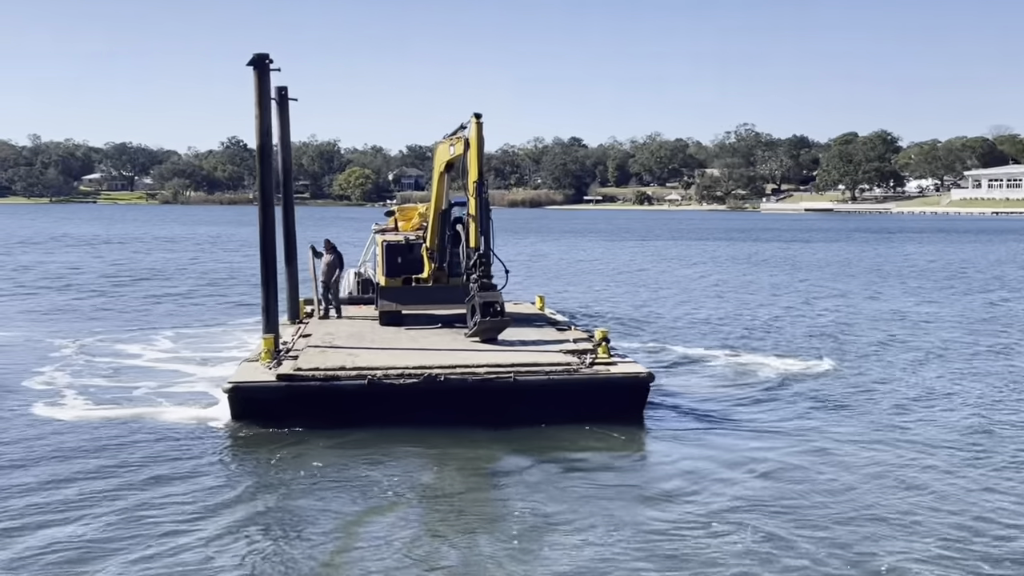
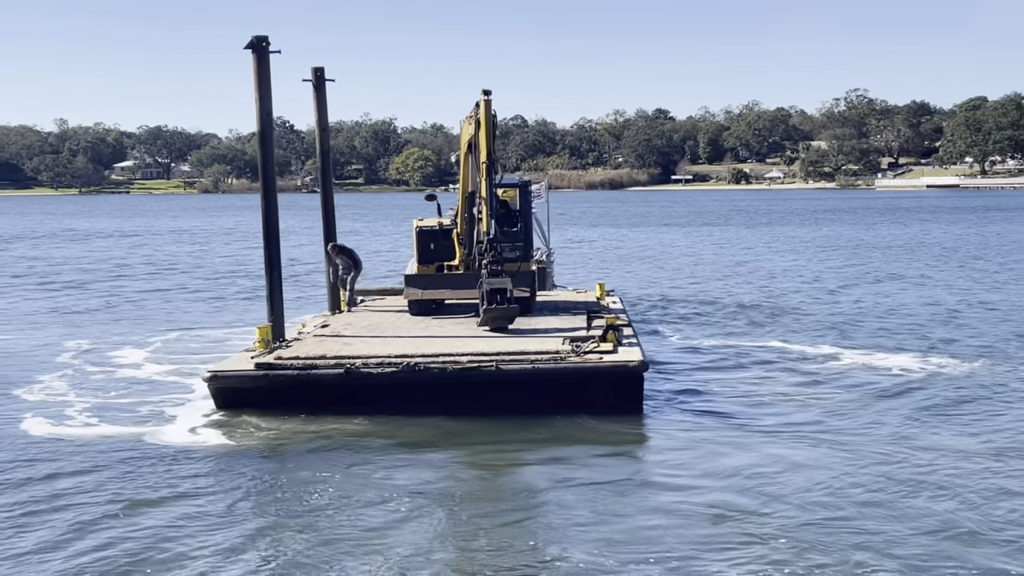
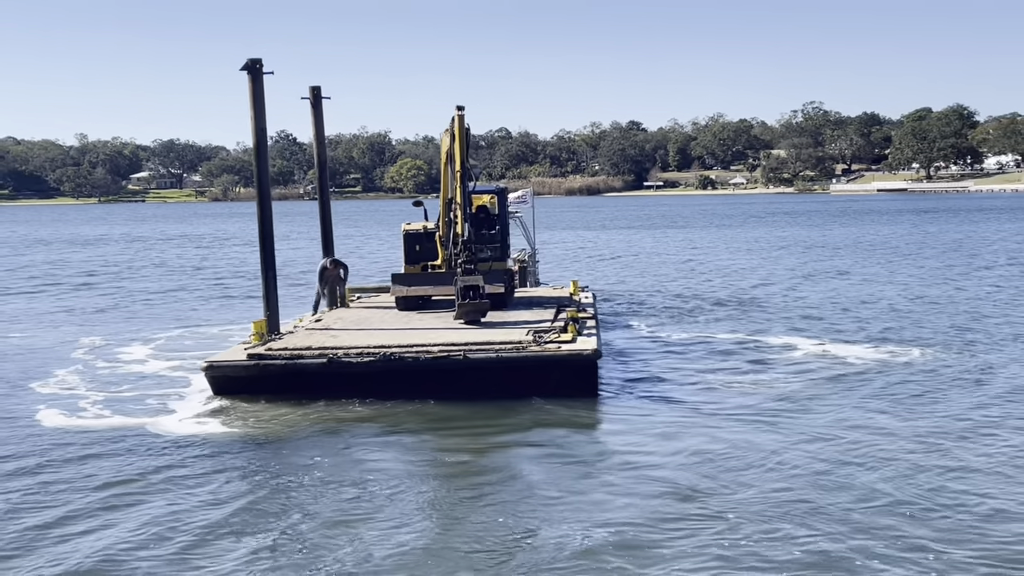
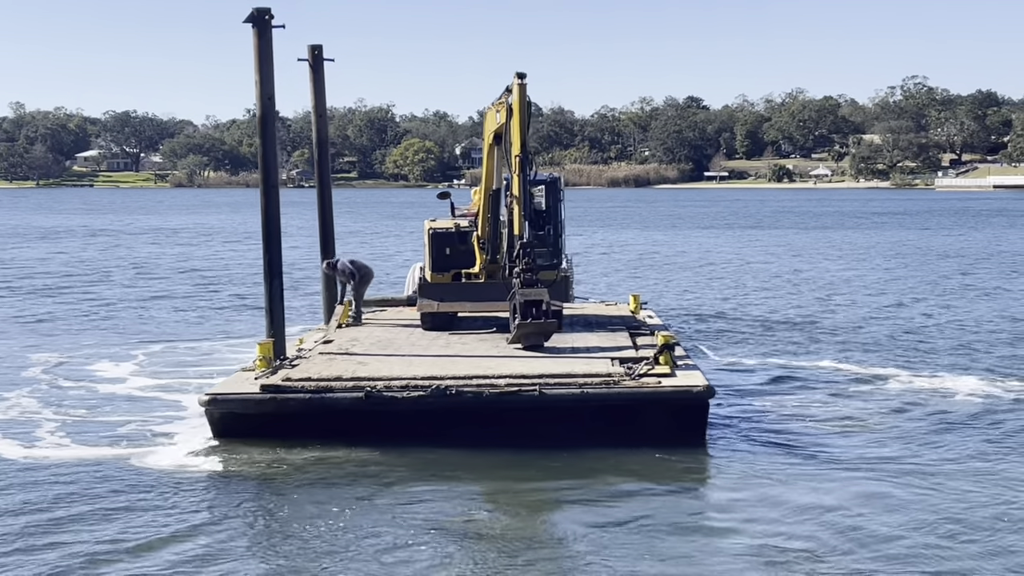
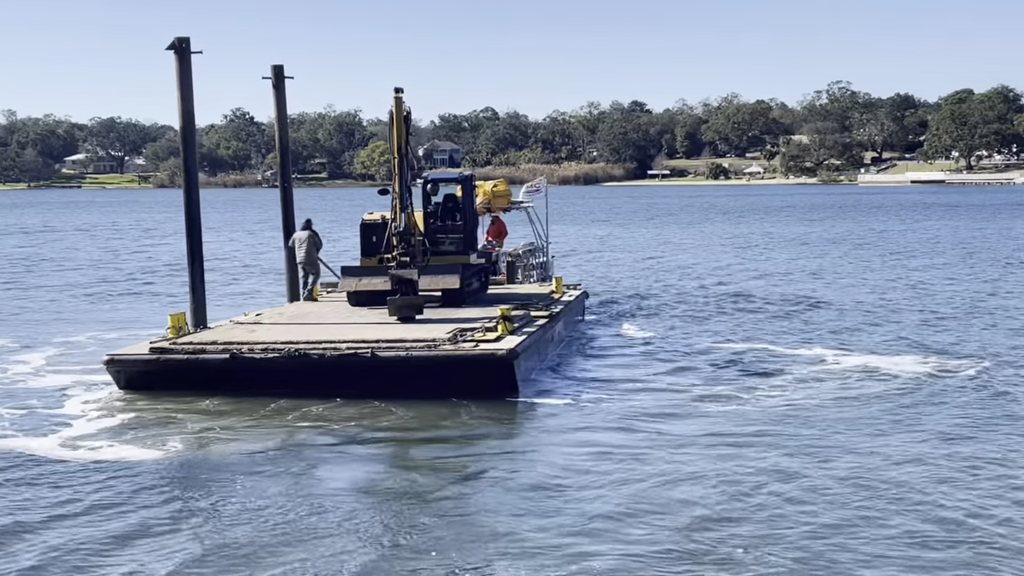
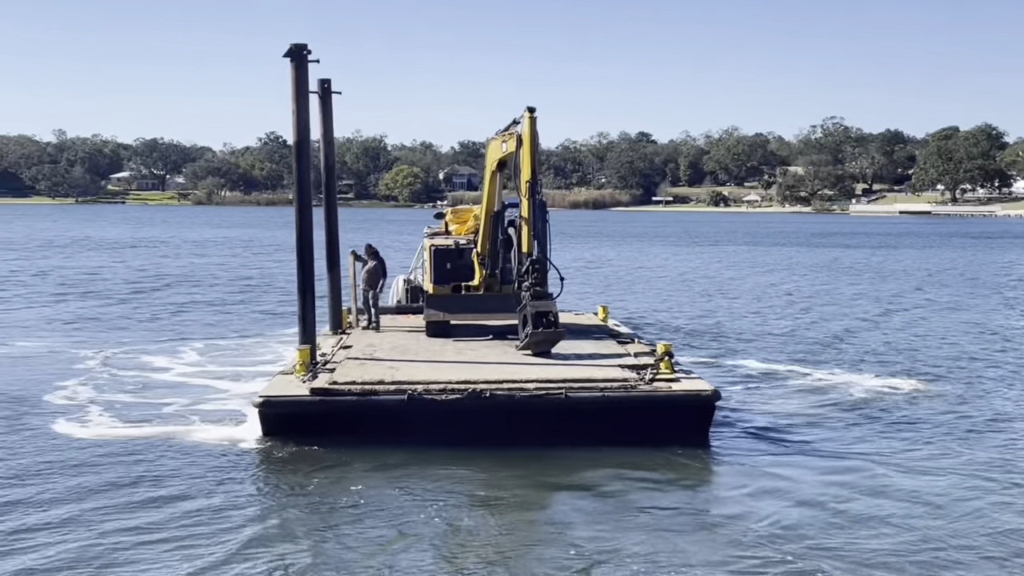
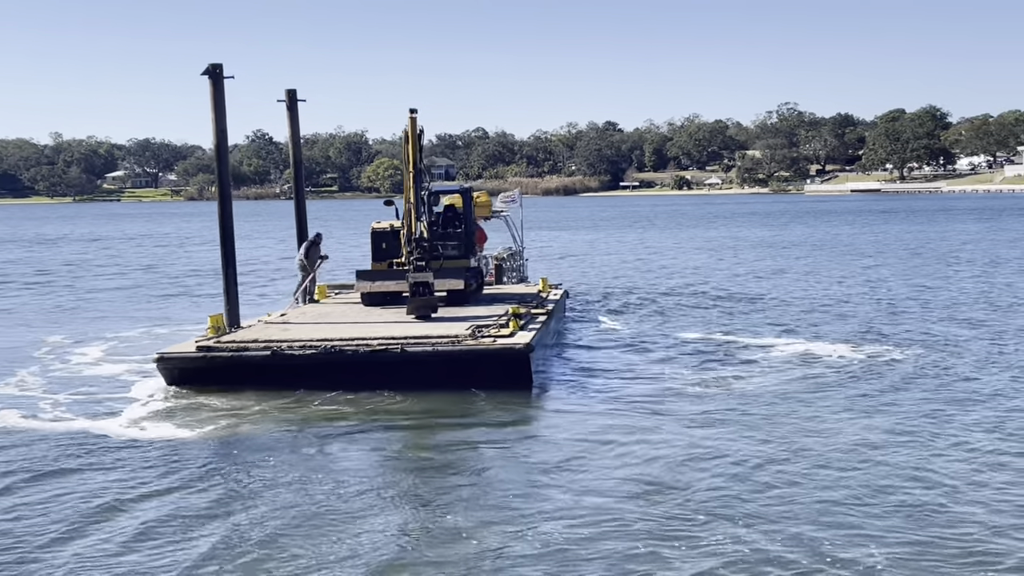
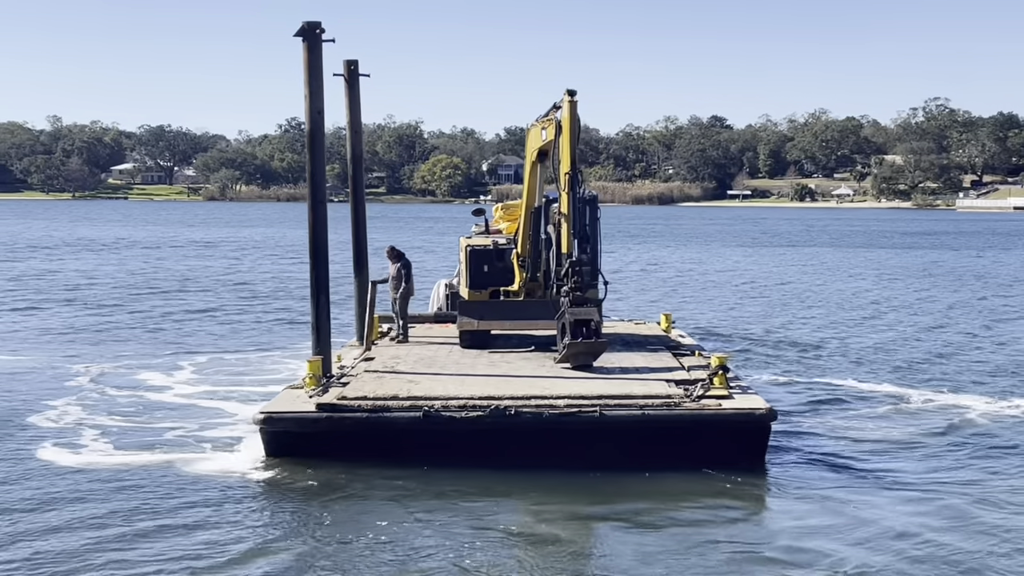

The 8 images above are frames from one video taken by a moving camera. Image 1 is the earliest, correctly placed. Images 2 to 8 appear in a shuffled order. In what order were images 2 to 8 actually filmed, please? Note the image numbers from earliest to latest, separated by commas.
6, 8, 4, 2, 3, 7, 5
